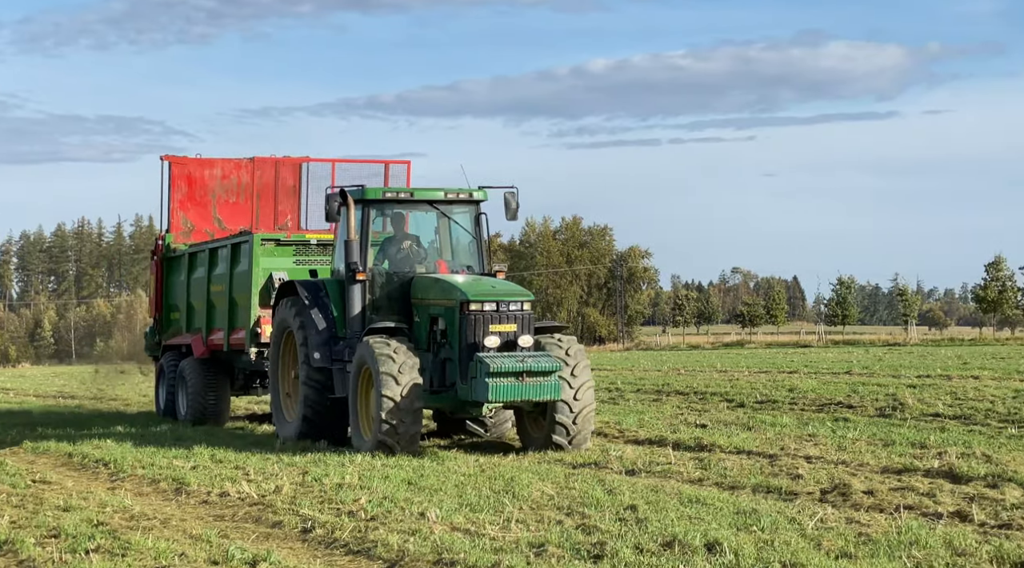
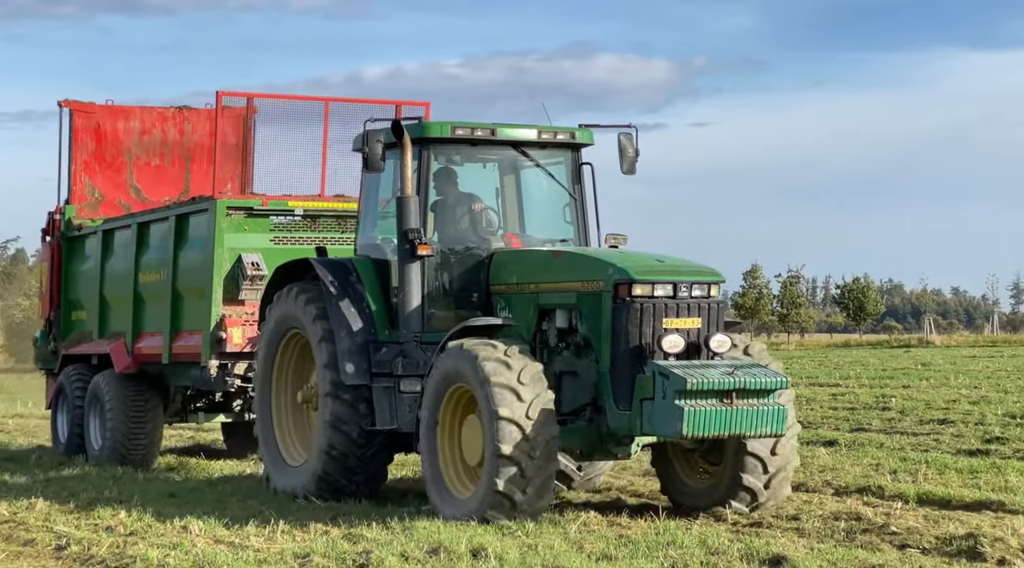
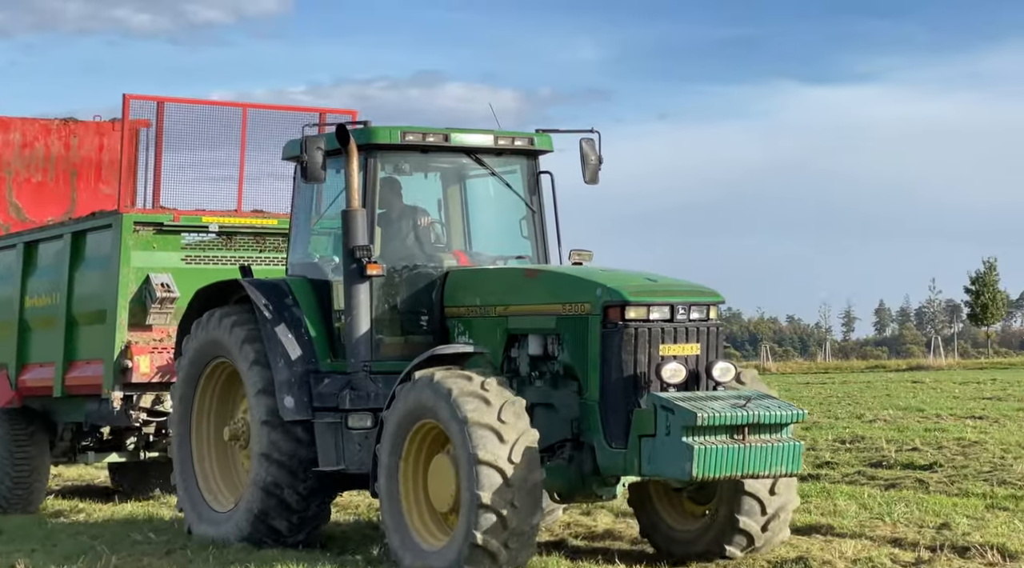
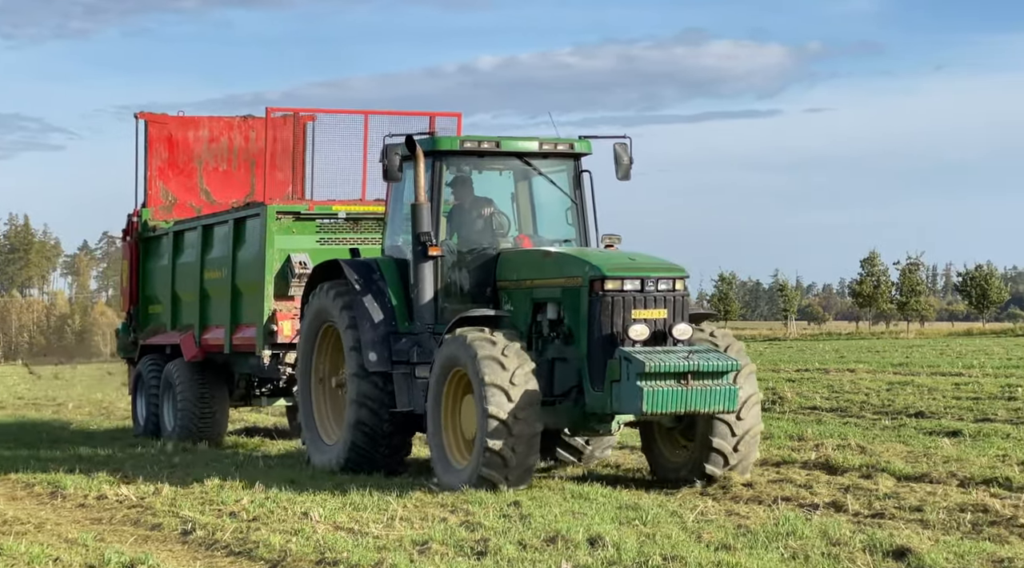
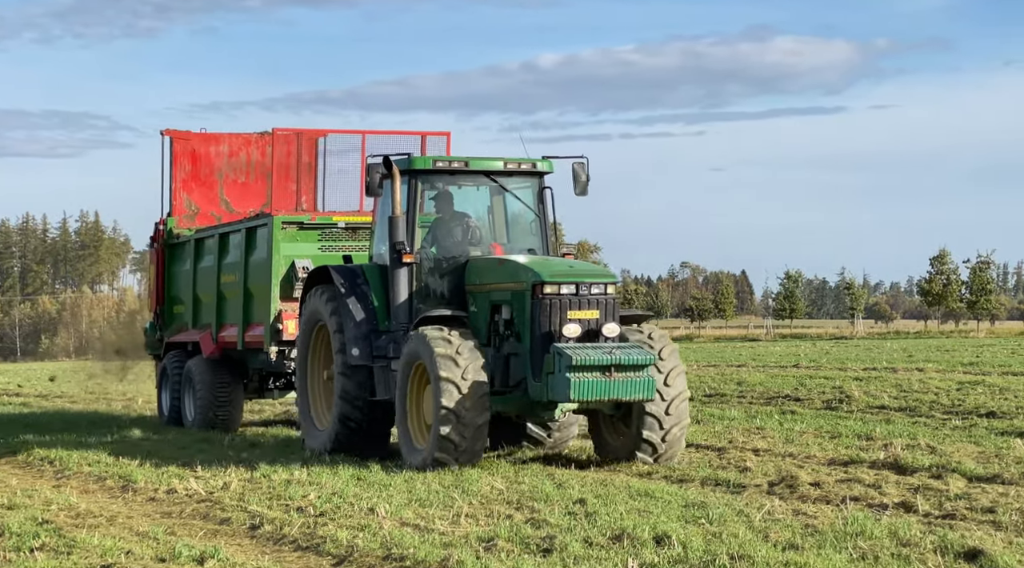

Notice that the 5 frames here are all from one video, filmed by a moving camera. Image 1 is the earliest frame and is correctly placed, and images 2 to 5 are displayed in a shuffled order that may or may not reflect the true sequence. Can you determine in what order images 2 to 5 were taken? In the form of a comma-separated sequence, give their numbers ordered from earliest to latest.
5, 4, 2, 3
